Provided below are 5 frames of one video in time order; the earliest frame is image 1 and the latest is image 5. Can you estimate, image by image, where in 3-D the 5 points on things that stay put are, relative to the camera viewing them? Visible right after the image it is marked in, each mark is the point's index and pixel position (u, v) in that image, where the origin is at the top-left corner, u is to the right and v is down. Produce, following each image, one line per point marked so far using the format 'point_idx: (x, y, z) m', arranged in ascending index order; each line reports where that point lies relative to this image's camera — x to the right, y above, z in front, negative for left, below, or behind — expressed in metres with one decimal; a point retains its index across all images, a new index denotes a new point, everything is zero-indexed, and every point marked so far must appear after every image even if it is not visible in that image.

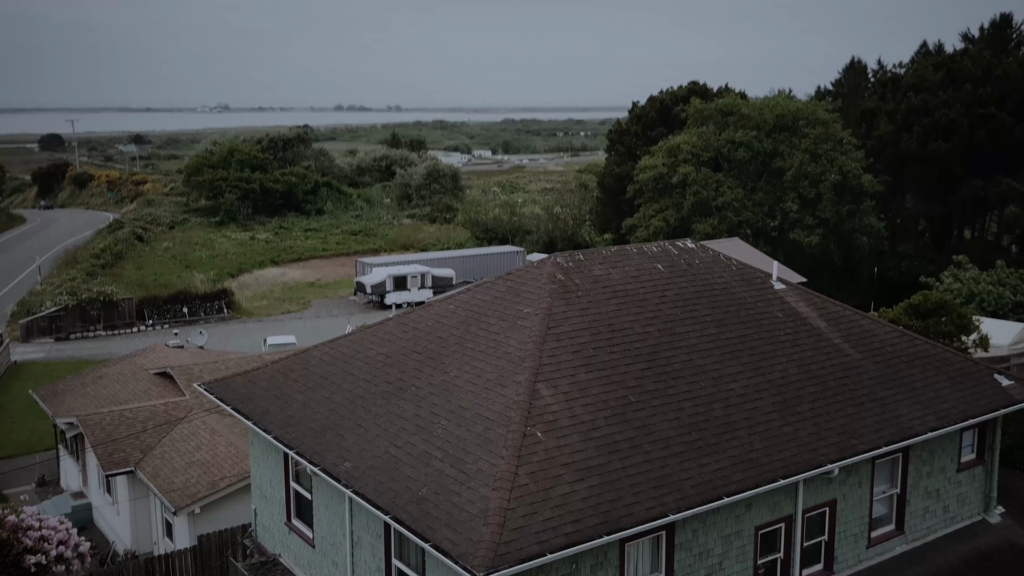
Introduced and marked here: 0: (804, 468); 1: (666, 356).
0: (+3.2, -1.8, +12.6) m
1: (+1.8, -0.8, +13.7) m
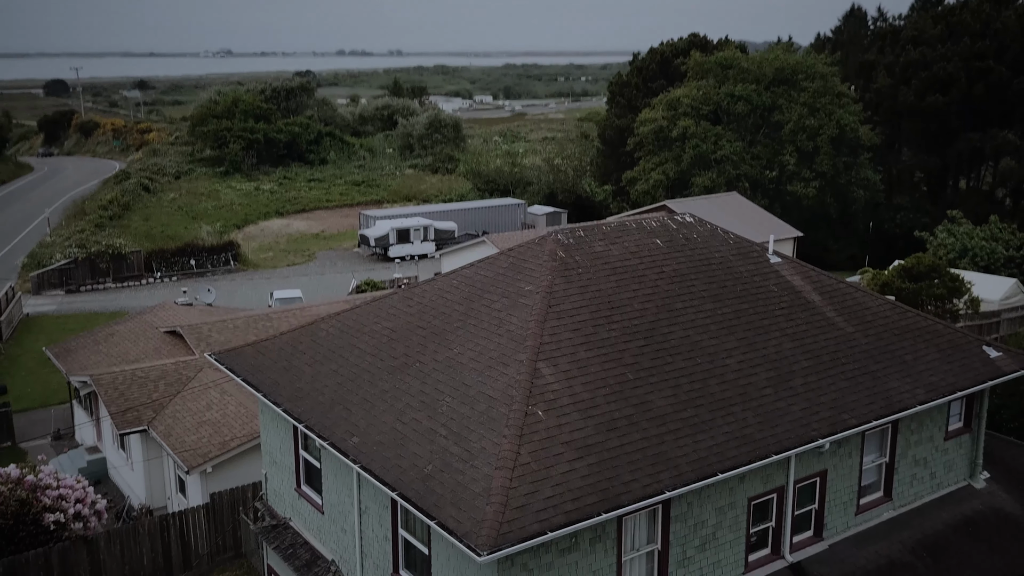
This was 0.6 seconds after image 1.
0: (+3.2, -1.6, +13.2) m
1: (+1.8, -0.5, +14.2) m
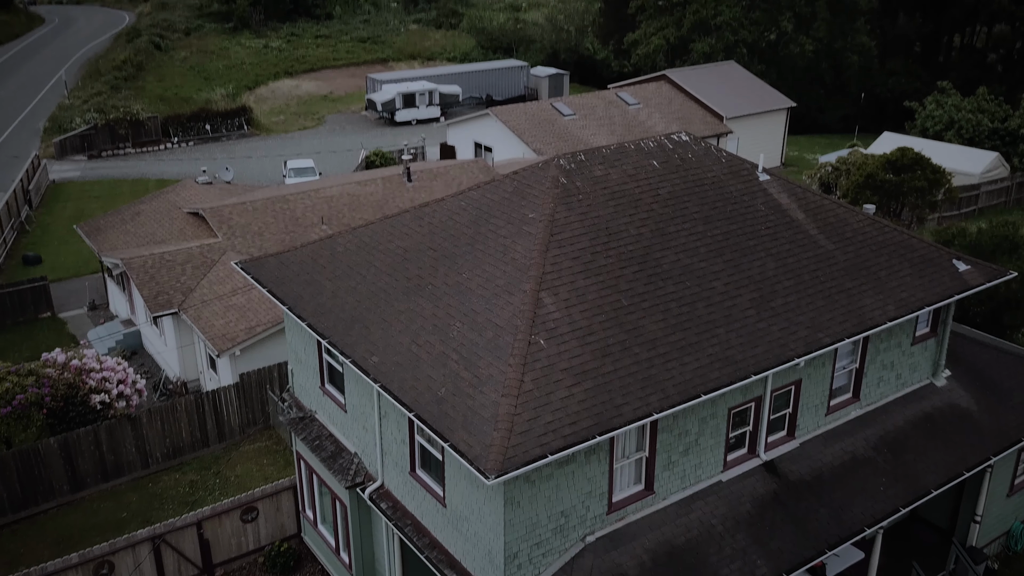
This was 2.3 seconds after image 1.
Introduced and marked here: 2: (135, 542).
0: (+3.2, -0.9, +14.6) m
1: (+1.9, +0.4, +15.4) m
2: (-5.3, -3.5, +16.3) m
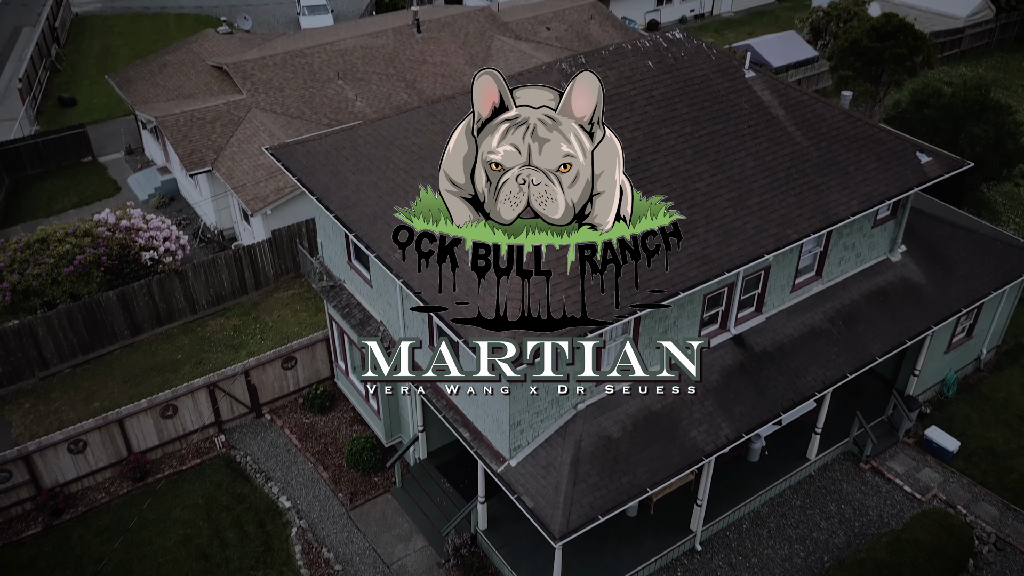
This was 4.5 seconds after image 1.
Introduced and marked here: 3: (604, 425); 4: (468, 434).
0: (+3.3, +0.4, +16.8) m
1: (+2.0, +1.8, +17.2) m
2: (-5.2, -1.7, +19.1) m
3: (+1.3, -2.0, +16.7) m
4: (-0.6, -2.1, +16.9) m
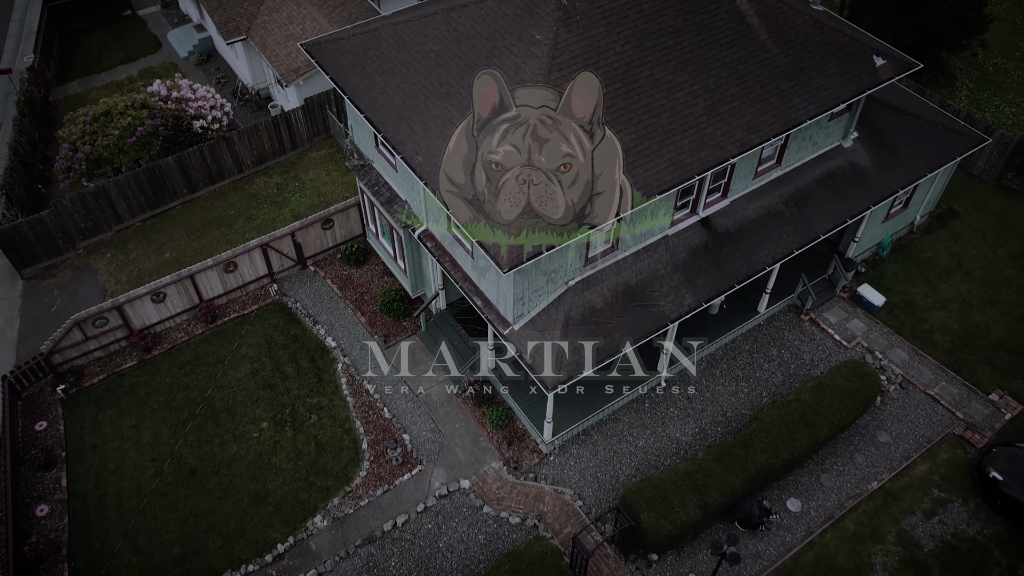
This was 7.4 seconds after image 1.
0: (+3.4, +1.7, +19.9) m
1: (+2.0, +3.3, +19.8) m
2: (-5.1, +0.7, +22.9) m
3: (+1.4, -0.5, +20.7) m
4: (-0.6, -0.5, +20.9) m
